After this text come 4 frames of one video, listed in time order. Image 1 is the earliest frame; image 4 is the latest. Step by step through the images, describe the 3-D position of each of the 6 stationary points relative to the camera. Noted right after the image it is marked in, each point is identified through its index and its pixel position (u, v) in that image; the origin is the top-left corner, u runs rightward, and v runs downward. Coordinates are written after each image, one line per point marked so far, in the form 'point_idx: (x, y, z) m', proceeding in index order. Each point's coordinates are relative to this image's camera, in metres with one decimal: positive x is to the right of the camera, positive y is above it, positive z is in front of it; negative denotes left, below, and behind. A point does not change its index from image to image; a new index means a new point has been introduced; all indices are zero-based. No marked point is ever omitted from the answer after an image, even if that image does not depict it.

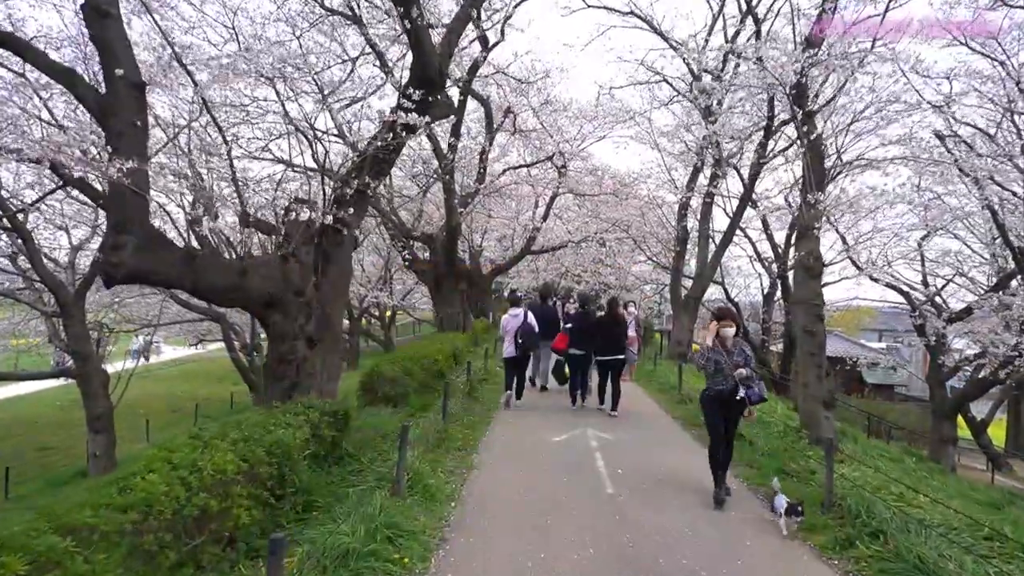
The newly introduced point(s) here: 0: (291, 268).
0: (-2.1, +0.2, +7.1) m
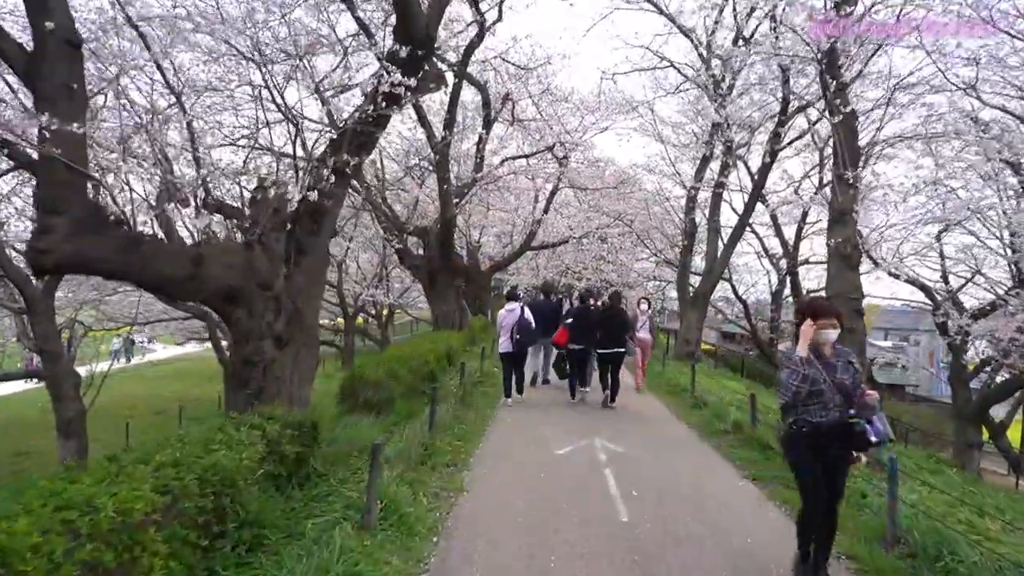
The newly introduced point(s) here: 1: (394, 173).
0: (-2.2, +0.3, +6.2) m
1: (-3.0, +2.9, +18.7) m
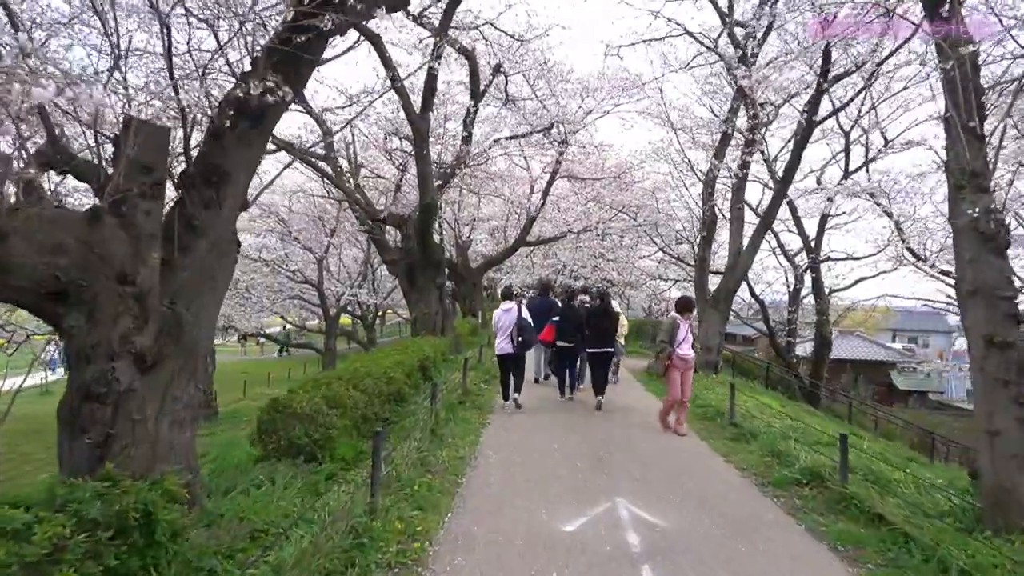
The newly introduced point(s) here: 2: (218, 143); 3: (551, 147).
0: (-2.2, +0.3, +4.1) m
1: (-3.2, +2.9, +16.6) m
2: (-1.9, +0.9, +4.9) m
3: (+0.9, +3.4, +17.8) m
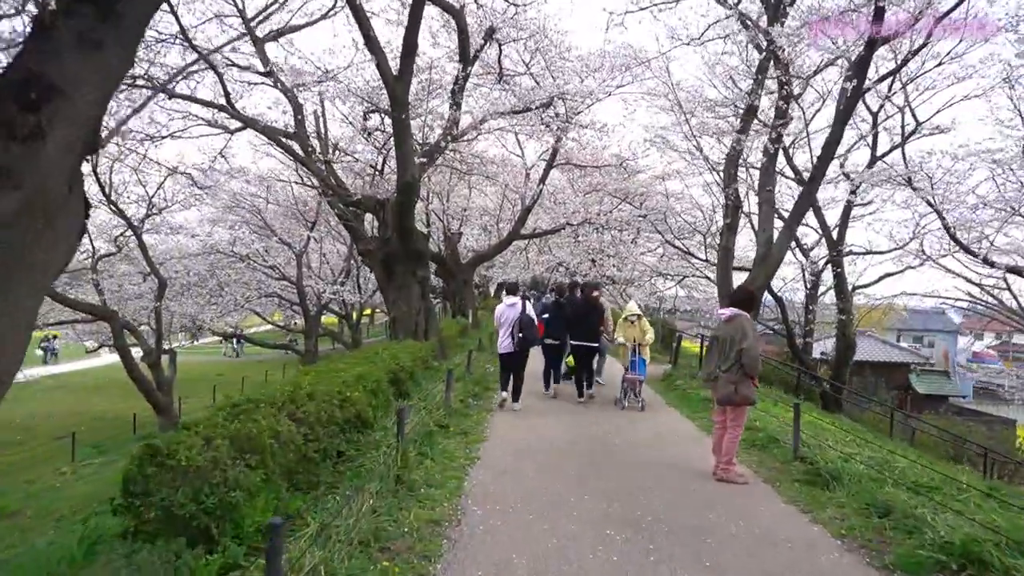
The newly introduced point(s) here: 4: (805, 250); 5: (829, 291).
0: (-2.2, +0.4, +2.3) m
1: (-3.3, +3.0, +14.7) m
2: (-1.9, +1.0, +3.0) m
3: (+0.8, +3.5, +16.0) m
4: (+7.9, +1.0, +19.8) m
5: (+8.4, -0.1, +19.5) m
